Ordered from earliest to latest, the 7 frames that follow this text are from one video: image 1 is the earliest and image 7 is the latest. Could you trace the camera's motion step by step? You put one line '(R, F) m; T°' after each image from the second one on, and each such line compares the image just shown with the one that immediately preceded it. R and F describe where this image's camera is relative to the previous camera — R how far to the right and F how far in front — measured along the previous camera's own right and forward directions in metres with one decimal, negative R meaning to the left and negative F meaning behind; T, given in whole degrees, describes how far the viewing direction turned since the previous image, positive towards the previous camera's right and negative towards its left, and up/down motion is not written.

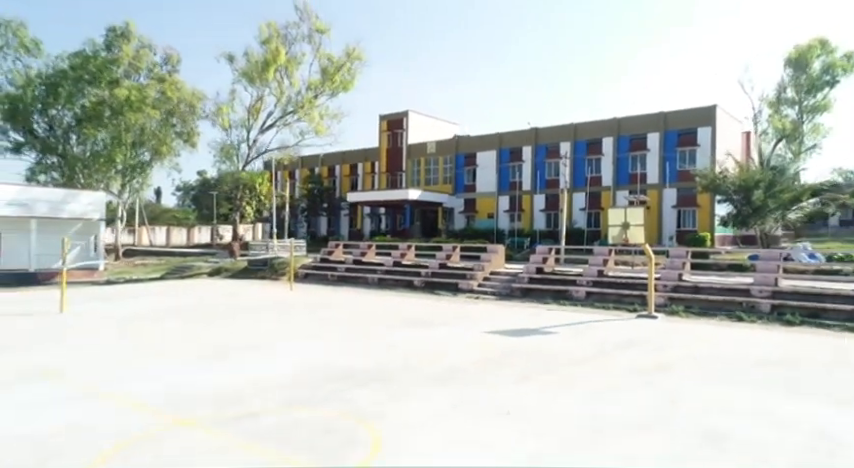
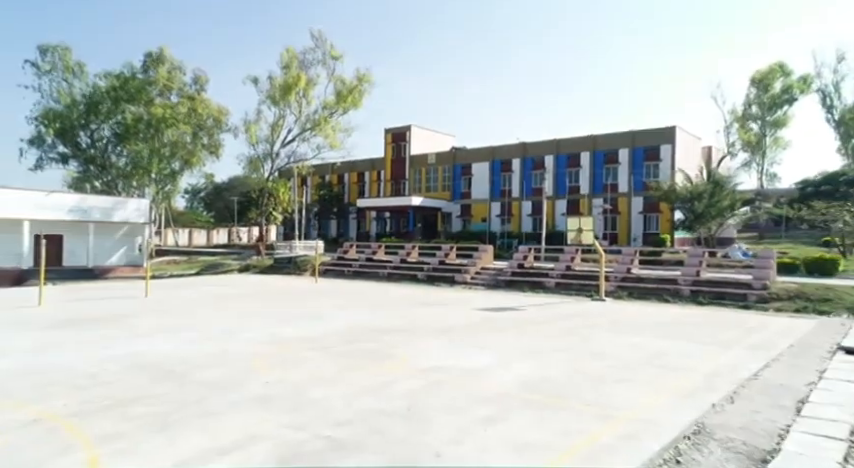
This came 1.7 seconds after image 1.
(-0.1, -3.0) m; 0°
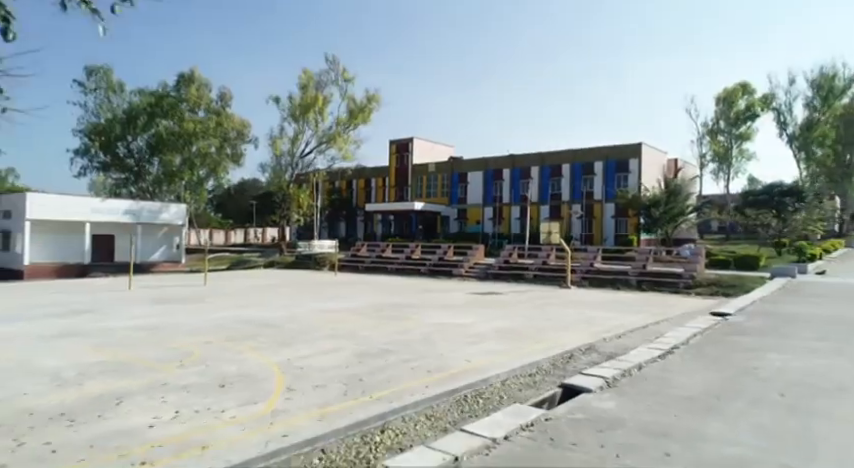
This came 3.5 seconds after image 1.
(-0.1, -3.4) m; 0°
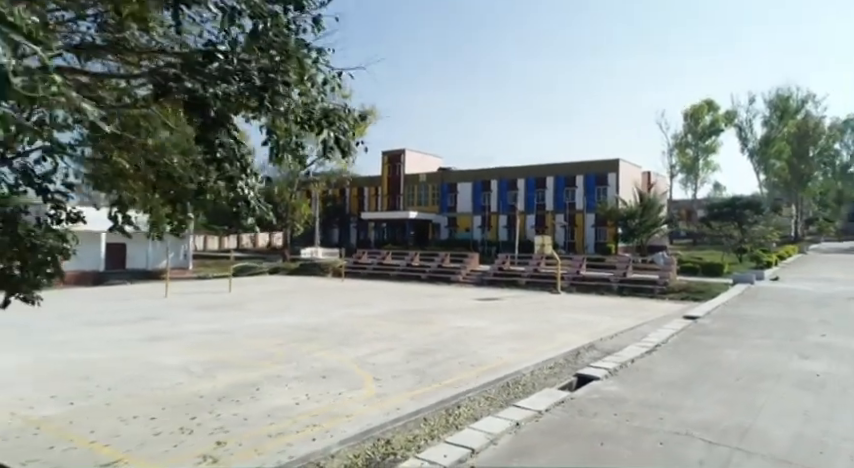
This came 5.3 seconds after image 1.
(-1.1, -1.8) m; +3°
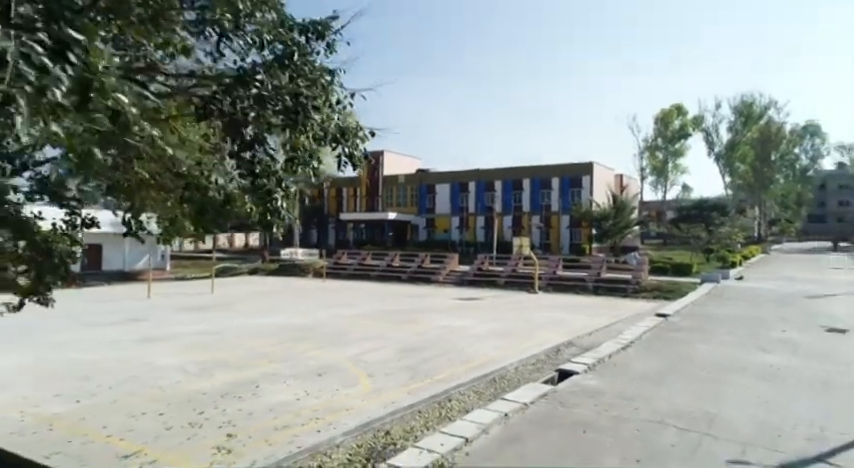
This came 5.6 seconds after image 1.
(-0.2, -0.4) m; +3°
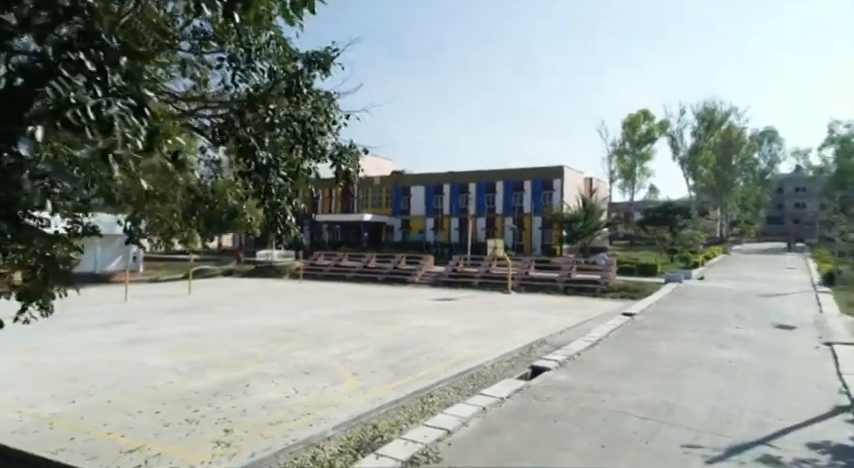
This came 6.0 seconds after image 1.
(-0.1, -0.4) m; +3°
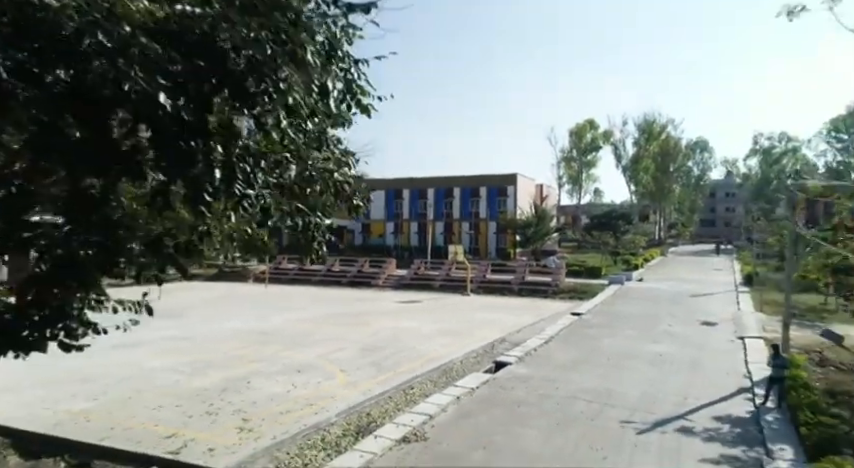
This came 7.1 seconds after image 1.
(-0.5, -1.2) m; +5°
